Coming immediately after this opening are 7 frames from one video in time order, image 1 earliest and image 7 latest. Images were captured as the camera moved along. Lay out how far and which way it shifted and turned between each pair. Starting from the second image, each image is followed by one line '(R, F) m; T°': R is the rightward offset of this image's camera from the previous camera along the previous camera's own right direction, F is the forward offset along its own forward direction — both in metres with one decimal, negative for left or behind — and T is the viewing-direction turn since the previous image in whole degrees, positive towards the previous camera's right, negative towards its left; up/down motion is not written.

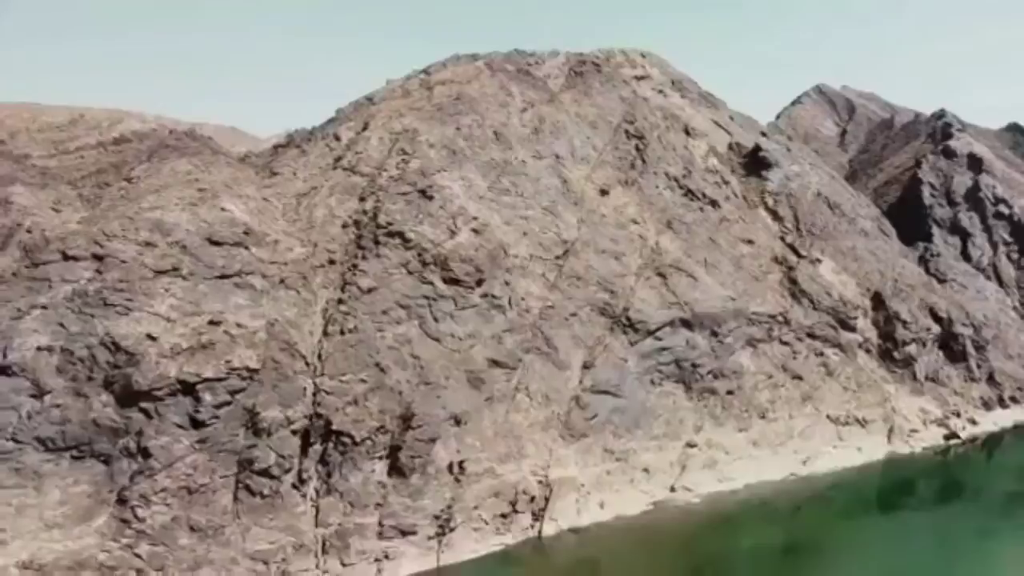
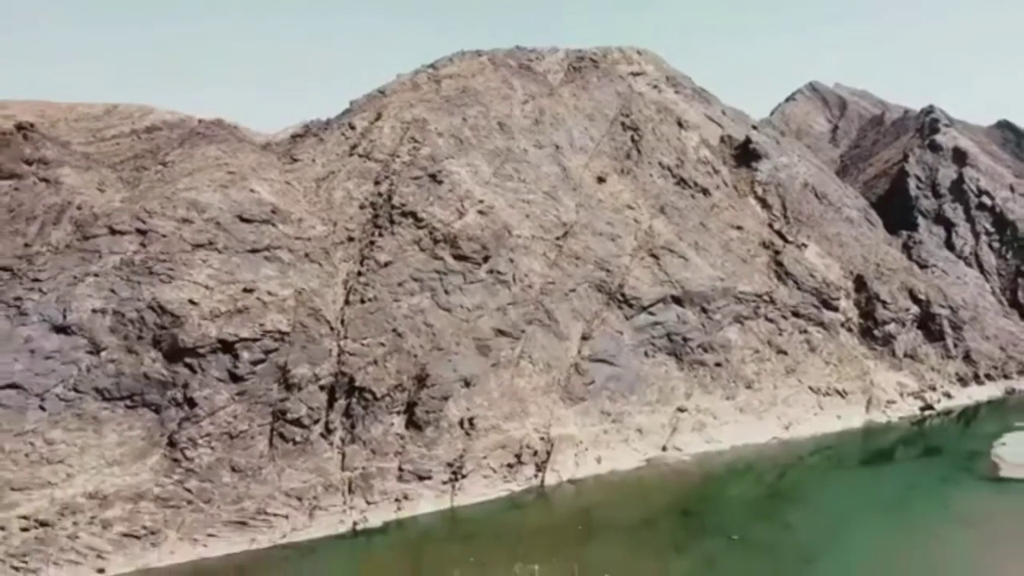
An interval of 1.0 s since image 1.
(-0.3, -3.4) m; 0°
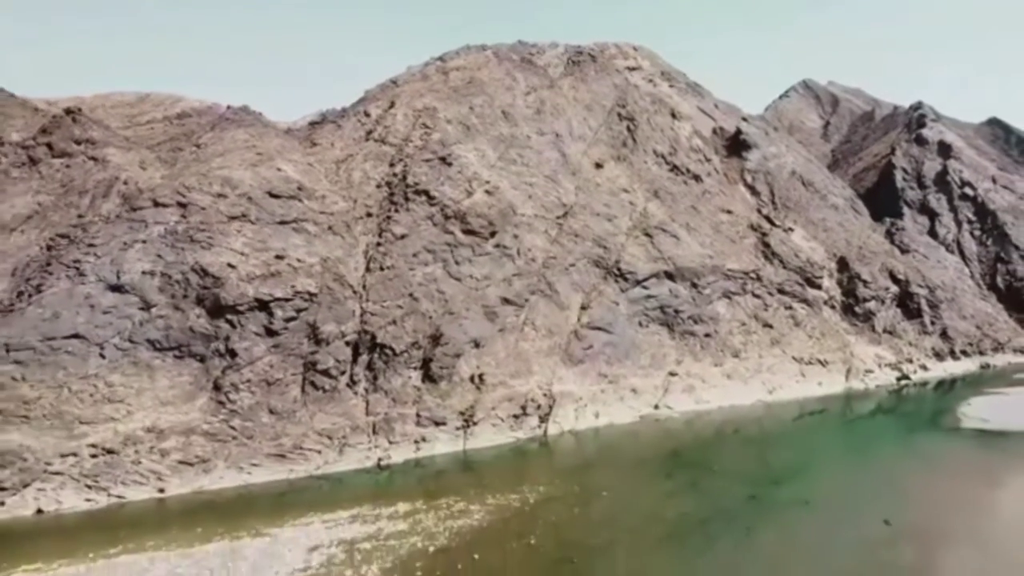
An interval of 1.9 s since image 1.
(-0.4, -3.8) m; 0°
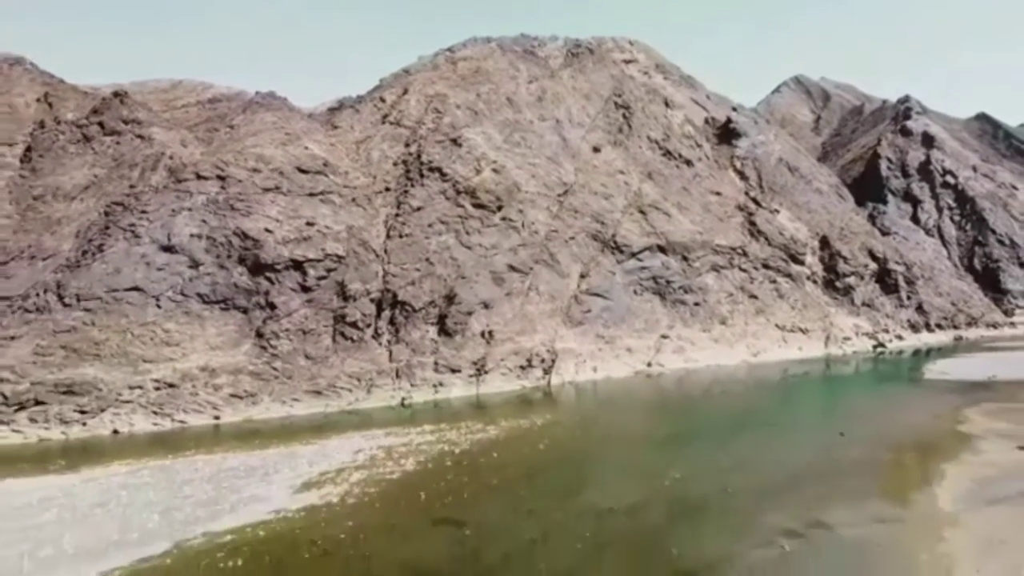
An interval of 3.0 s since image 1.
(-0.5, -4.5) m; 0°
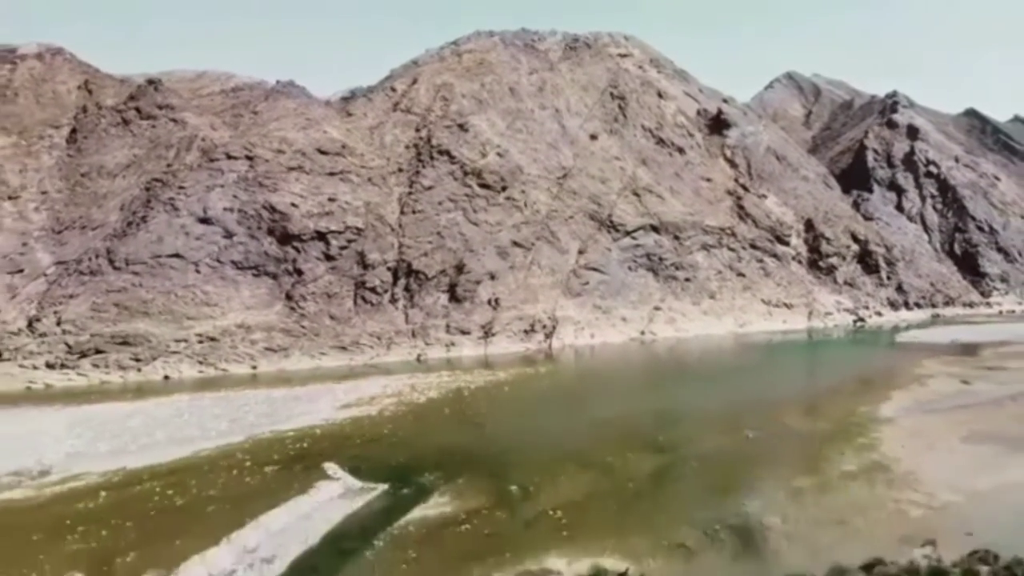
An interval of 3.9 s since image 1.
(-0.4, -4.1) m; 0°
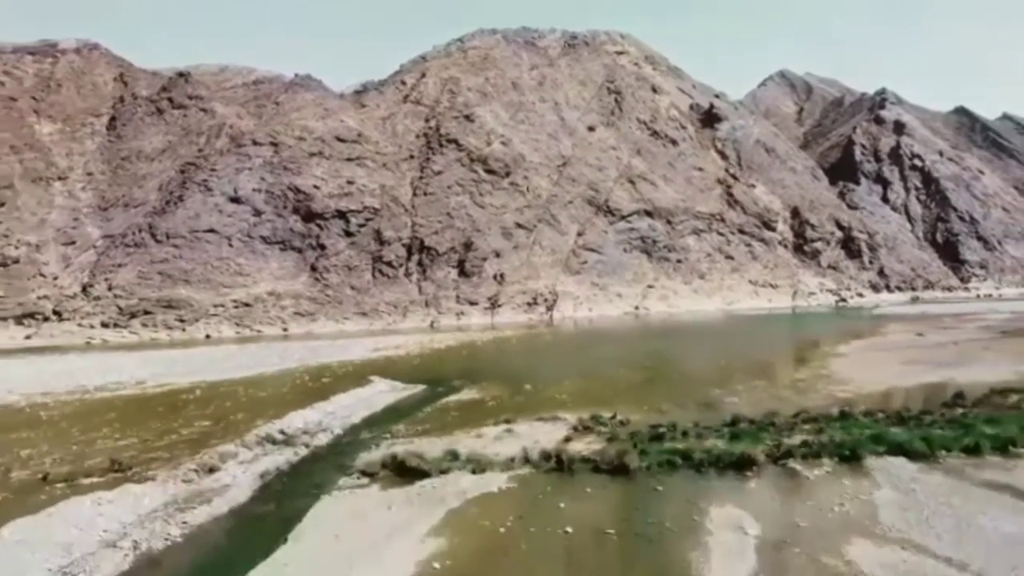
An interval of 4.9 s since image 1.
(-0.4, -4.2) m; 0°
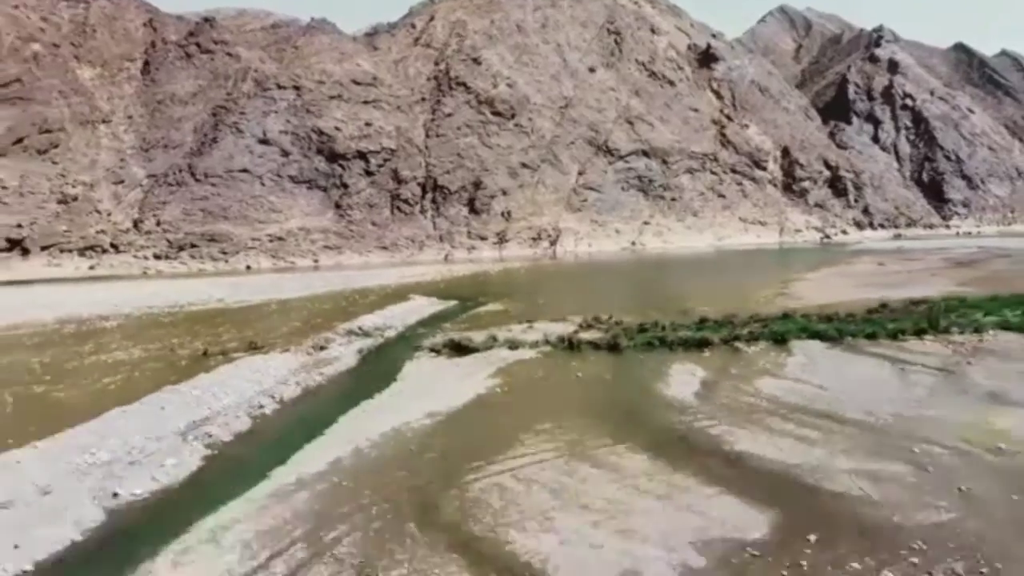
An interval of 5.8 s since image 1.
(-0.6, -4.8) m; 0°
